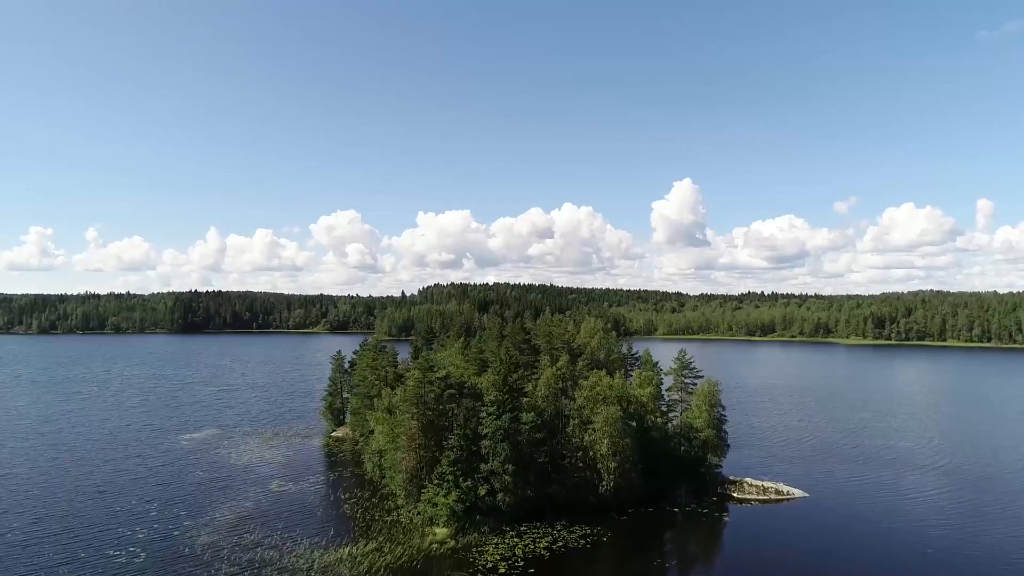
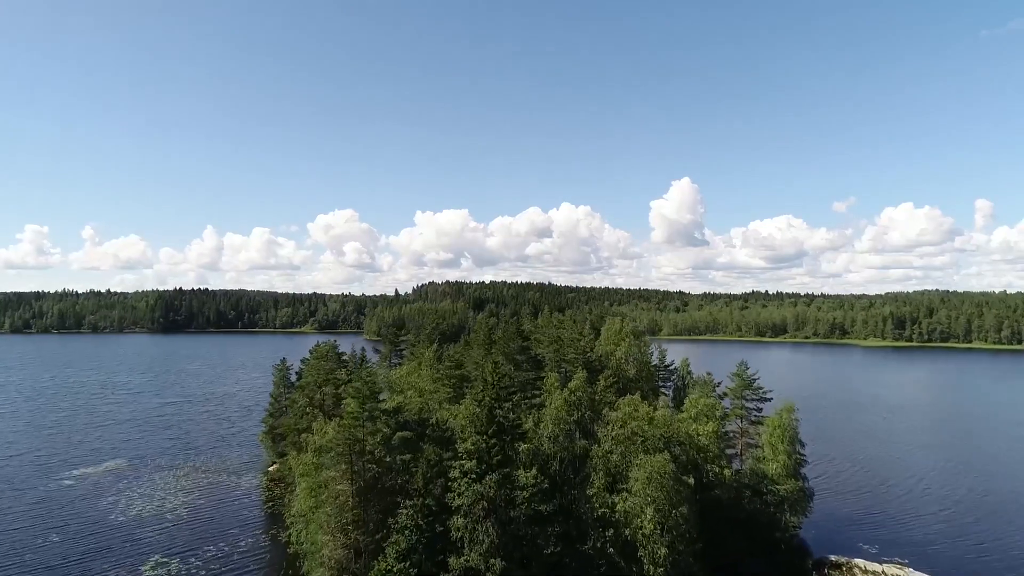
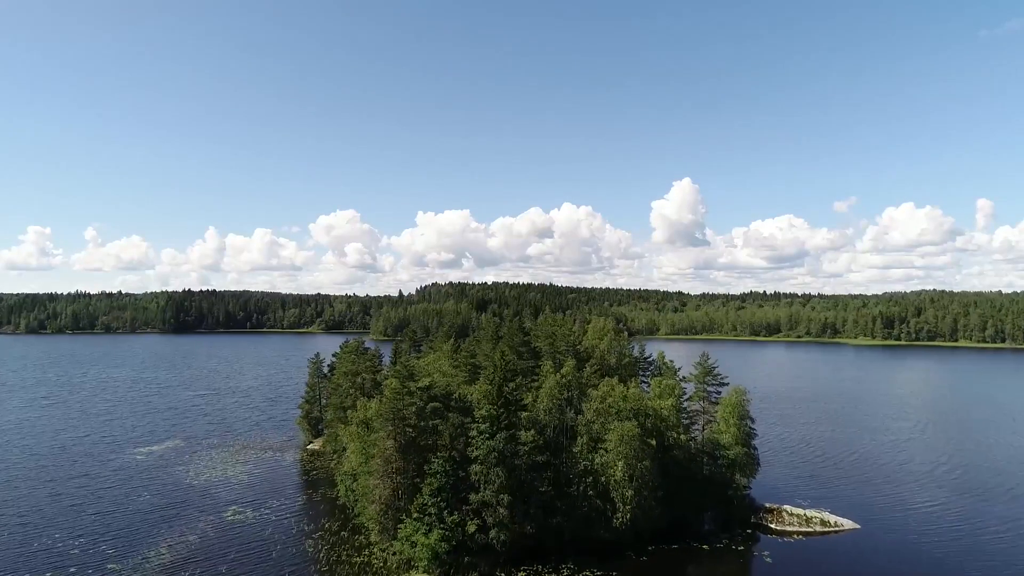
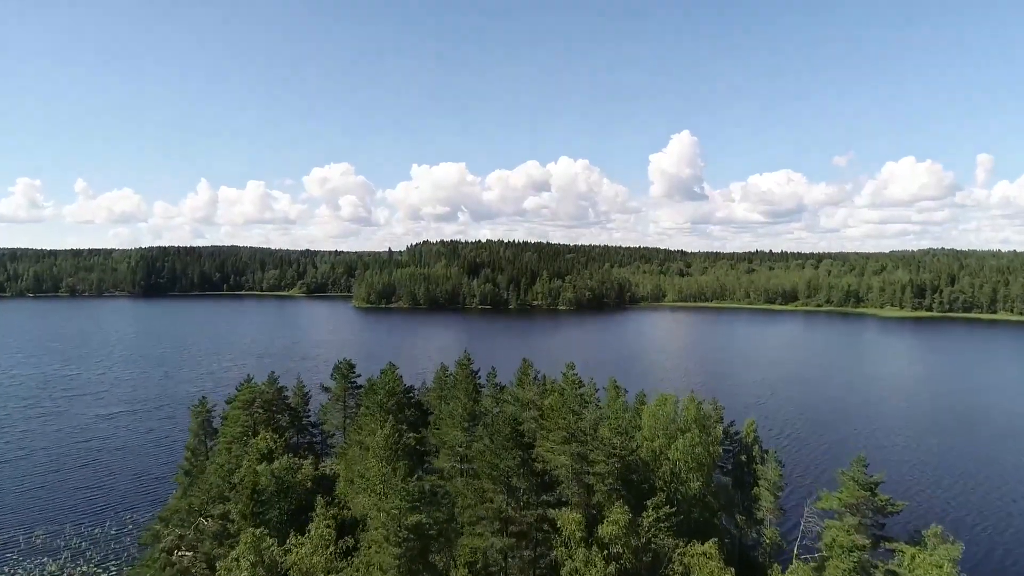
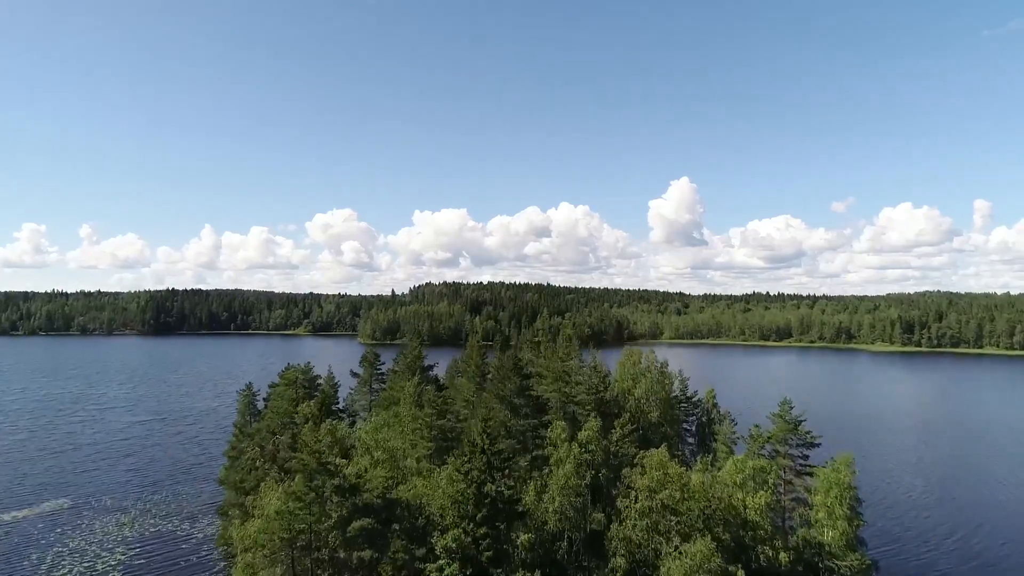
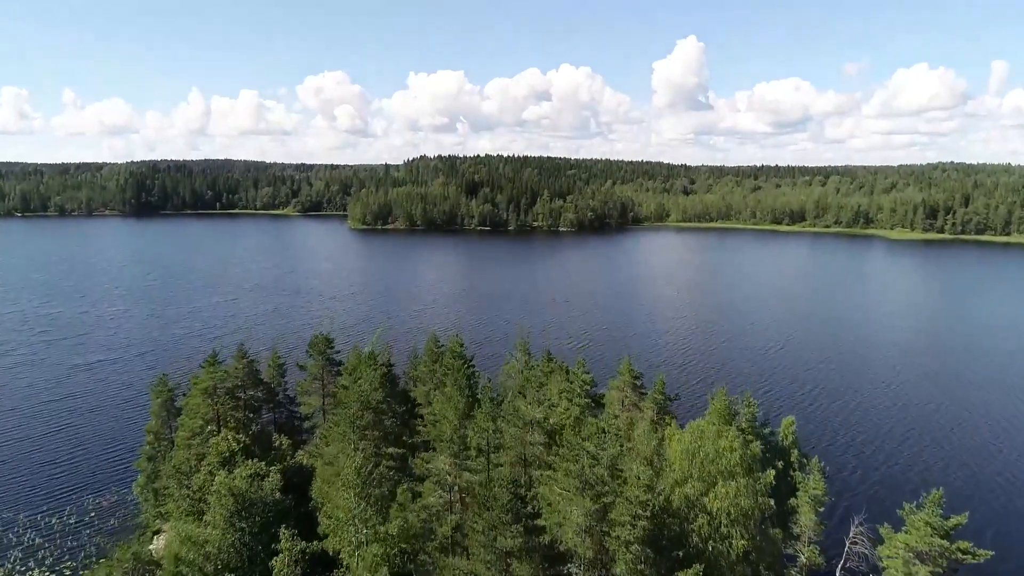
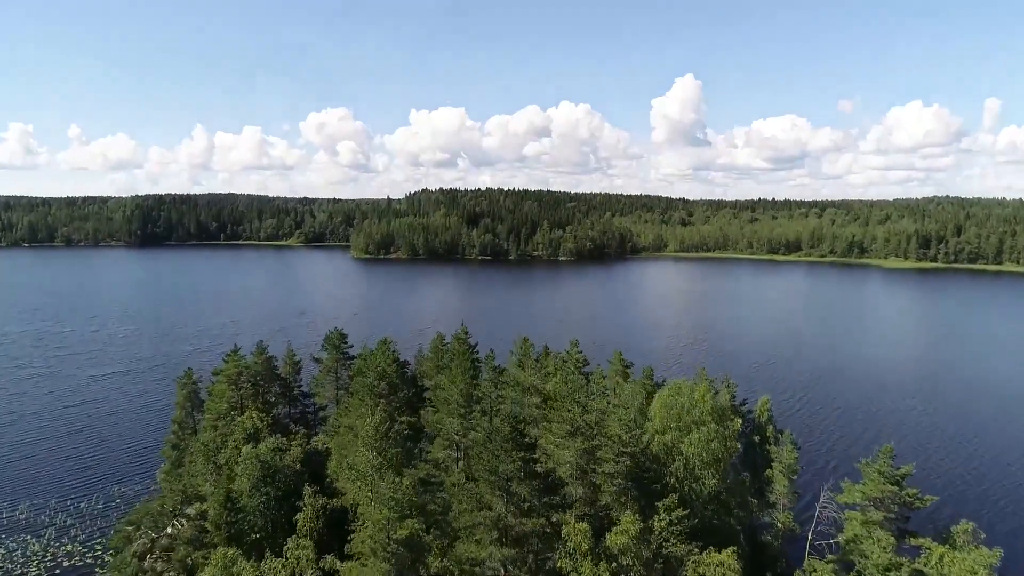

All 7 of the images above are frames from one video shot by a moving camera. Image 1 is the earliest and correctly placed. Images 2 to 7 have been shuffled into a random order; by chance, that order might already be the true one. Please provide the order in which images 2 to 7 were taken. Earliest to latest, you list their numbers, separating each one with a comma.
3, 2, 5, 4, 7, 6
